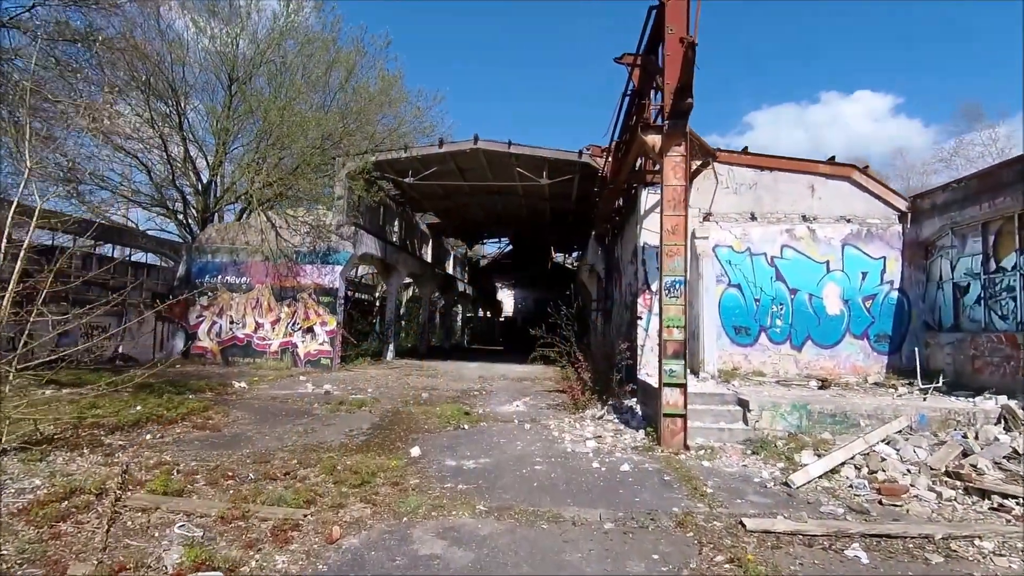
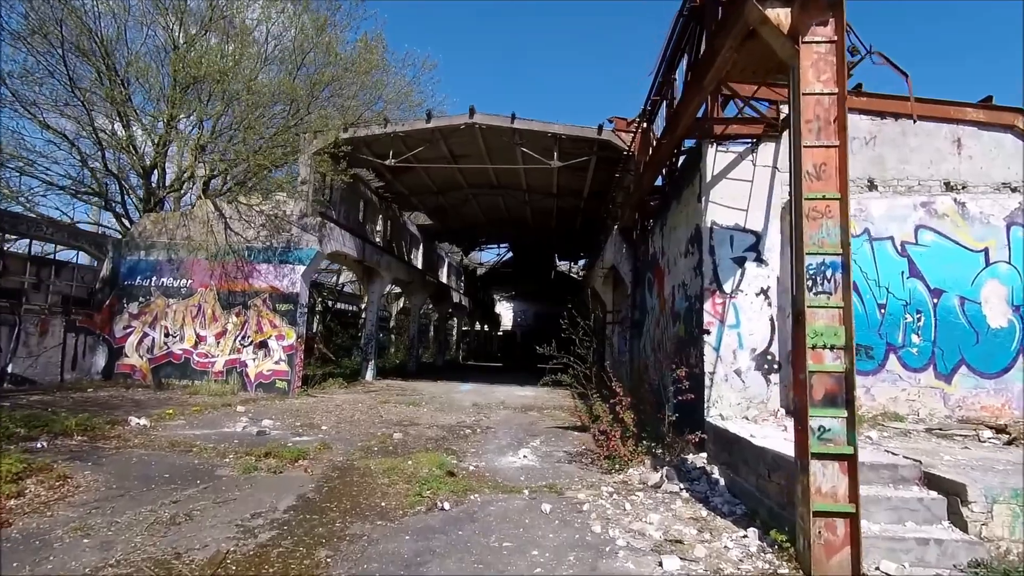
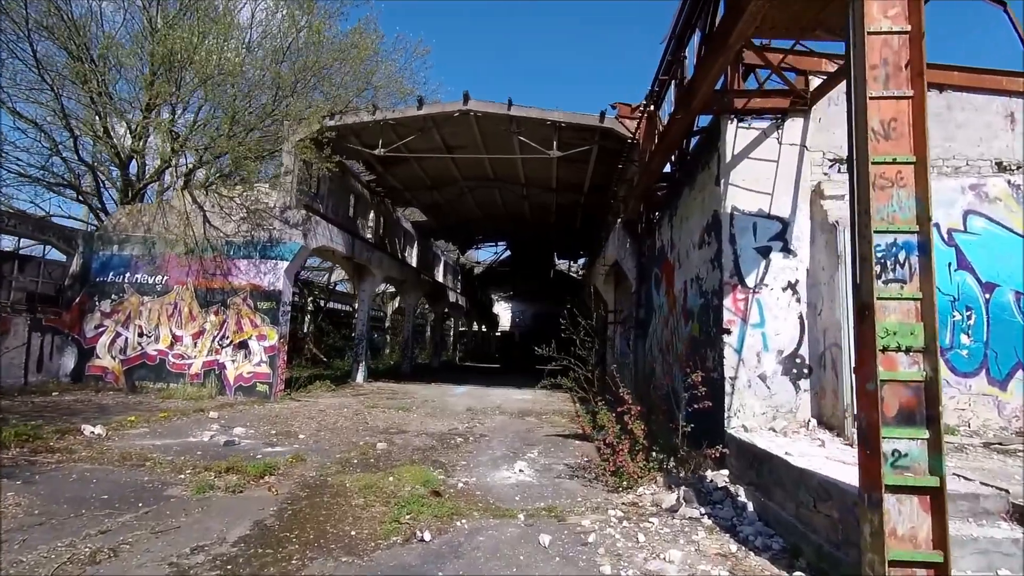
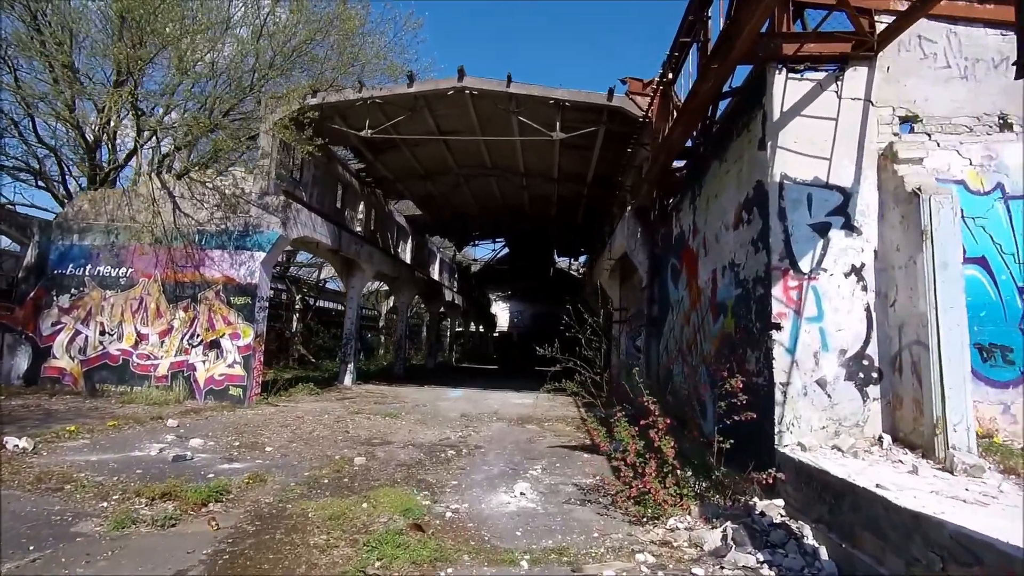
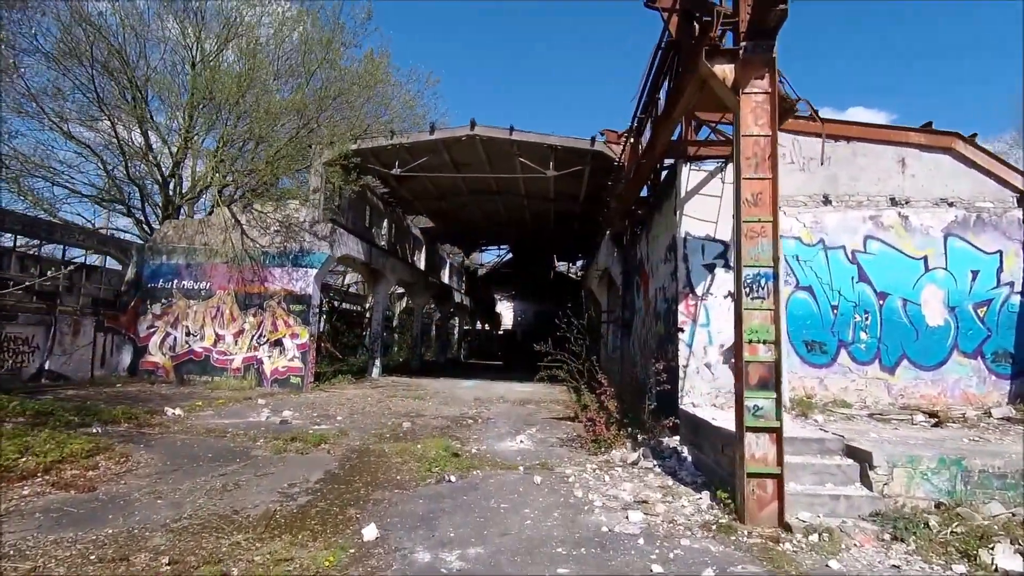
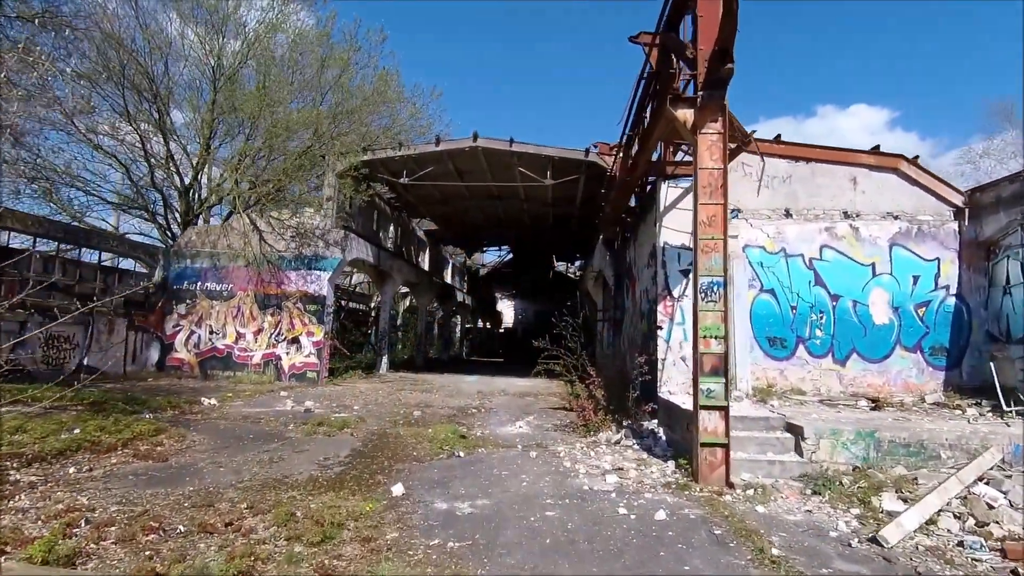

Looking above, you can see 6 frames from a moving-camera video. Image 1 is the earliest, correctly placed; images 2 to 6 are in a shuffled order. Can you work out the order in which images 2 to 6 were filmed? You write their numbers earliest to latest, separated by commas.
6, 5, 2, 3, 4
